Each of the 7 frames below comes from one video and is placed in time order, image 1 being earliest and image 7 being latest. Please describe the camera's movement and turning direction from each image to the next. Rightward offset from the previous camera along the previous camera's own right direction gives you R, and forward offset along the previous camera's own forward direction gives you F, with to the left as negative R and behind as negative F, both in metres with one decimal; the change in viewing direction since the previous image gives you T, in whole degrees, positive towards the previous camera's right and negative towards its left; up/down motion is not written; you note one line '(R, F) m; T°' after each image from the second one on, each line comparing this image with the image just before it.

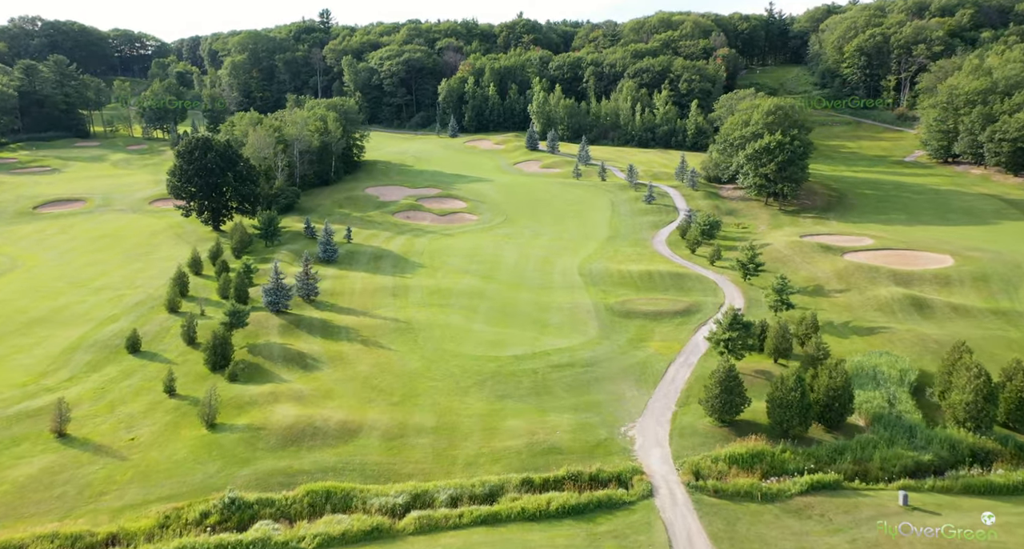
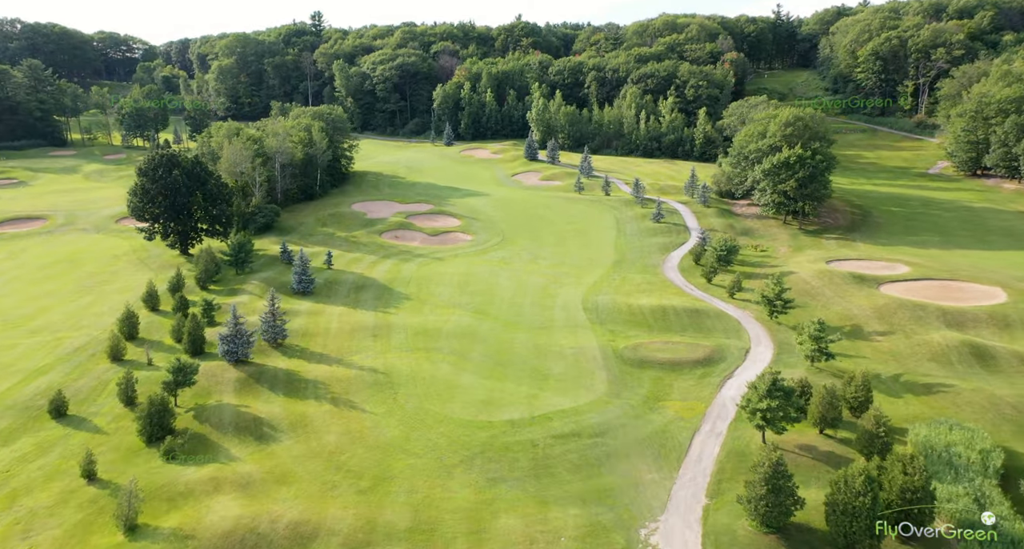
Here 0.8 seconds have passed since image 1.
(+0.2, +6.7) m; 0°
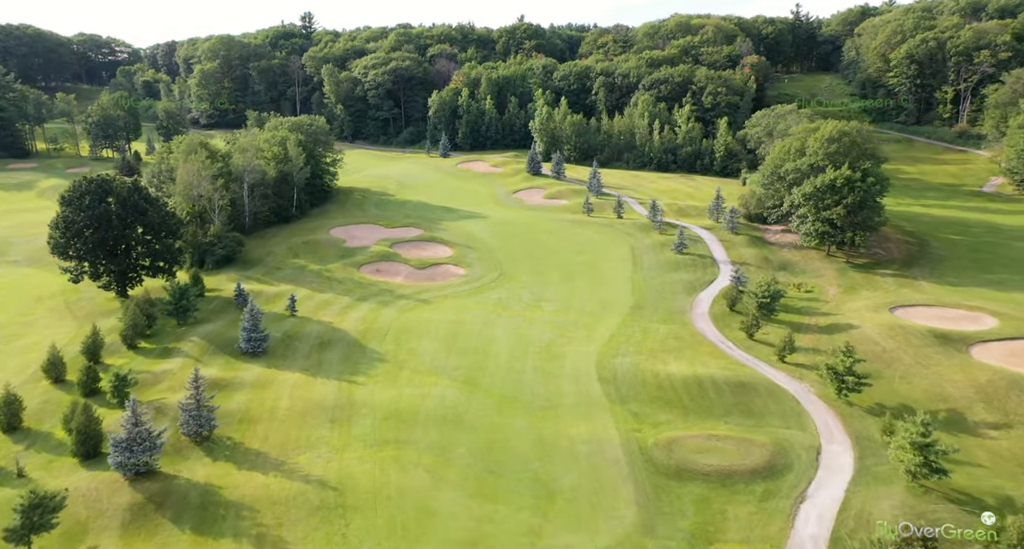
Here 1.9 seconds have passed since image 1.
(+0.4, +10.9) m; 0°
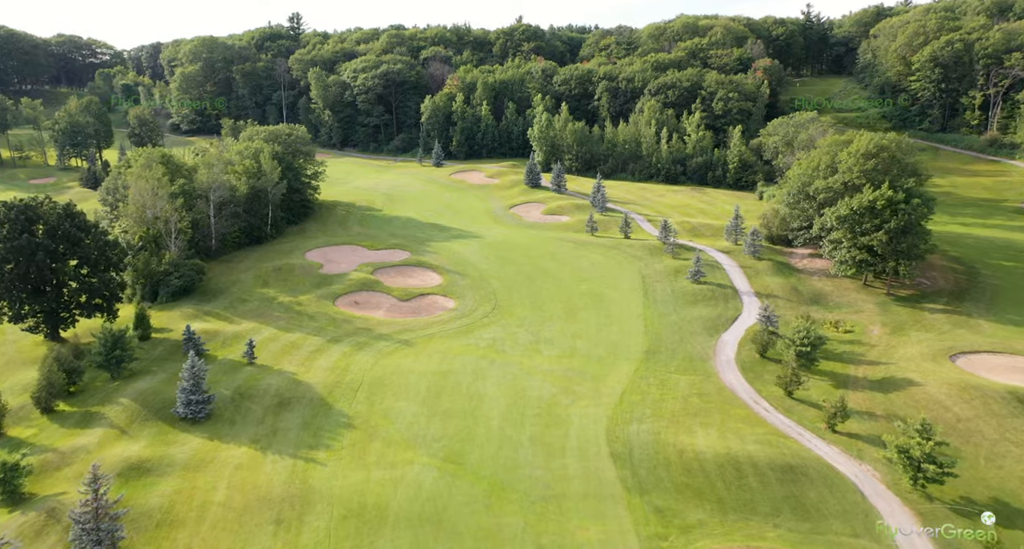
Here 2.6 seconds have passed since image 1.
(+0.3, +7.9) m; 0°
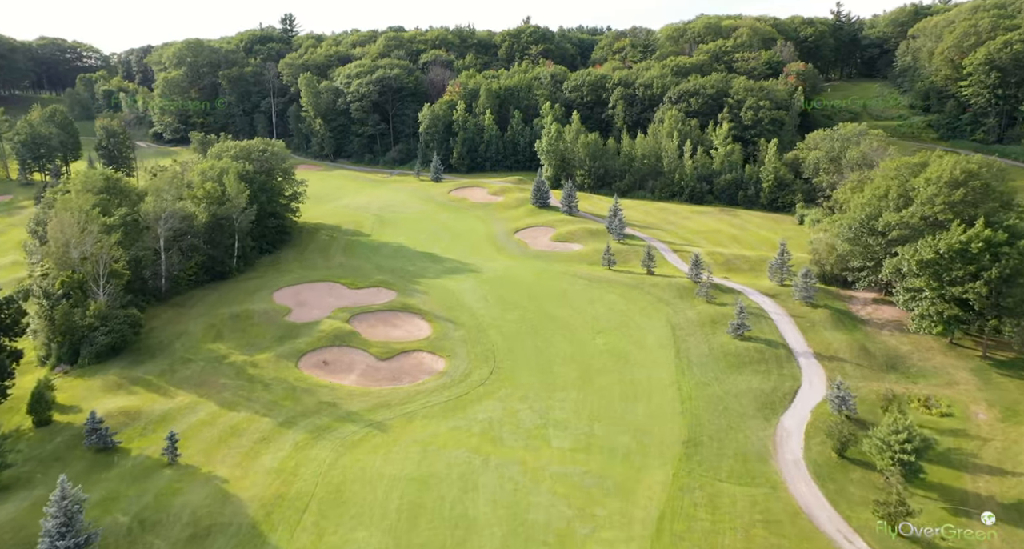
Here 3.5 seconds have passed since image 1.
(+0.4, +11.2) m; -1°
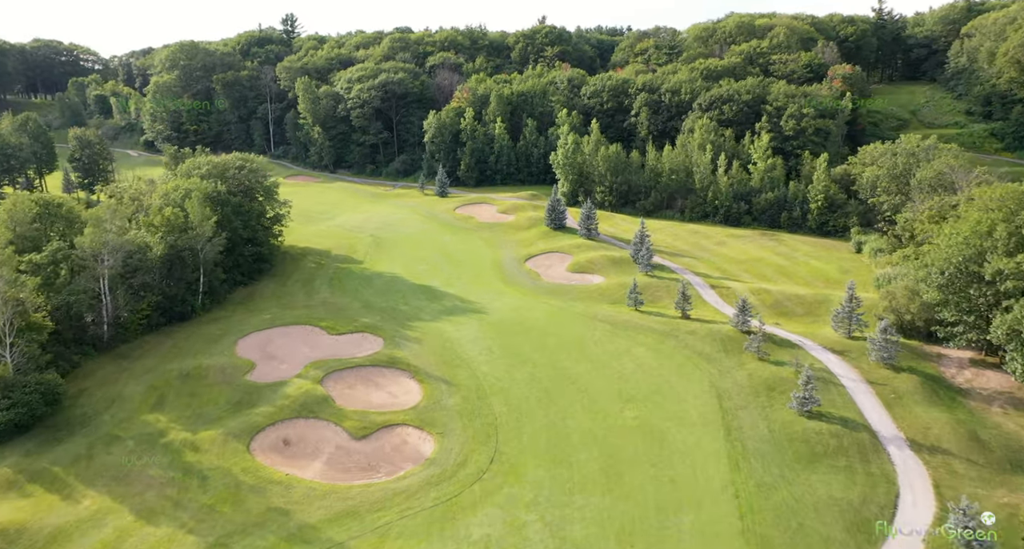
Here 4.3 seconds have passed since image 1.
(+0.4, +10.4) m; -1°
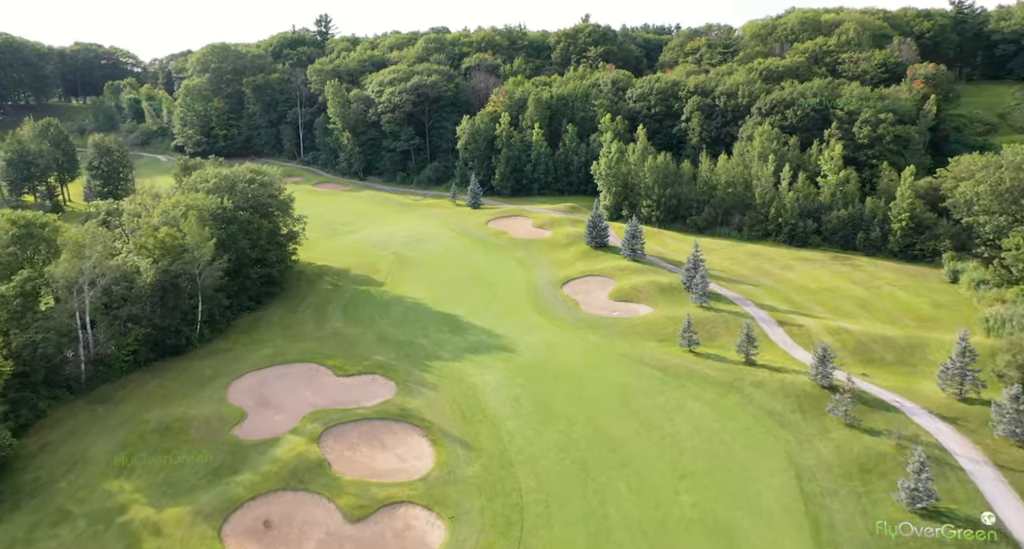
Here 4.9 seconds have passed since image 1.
(+0.4, +7.8) m; -3°
